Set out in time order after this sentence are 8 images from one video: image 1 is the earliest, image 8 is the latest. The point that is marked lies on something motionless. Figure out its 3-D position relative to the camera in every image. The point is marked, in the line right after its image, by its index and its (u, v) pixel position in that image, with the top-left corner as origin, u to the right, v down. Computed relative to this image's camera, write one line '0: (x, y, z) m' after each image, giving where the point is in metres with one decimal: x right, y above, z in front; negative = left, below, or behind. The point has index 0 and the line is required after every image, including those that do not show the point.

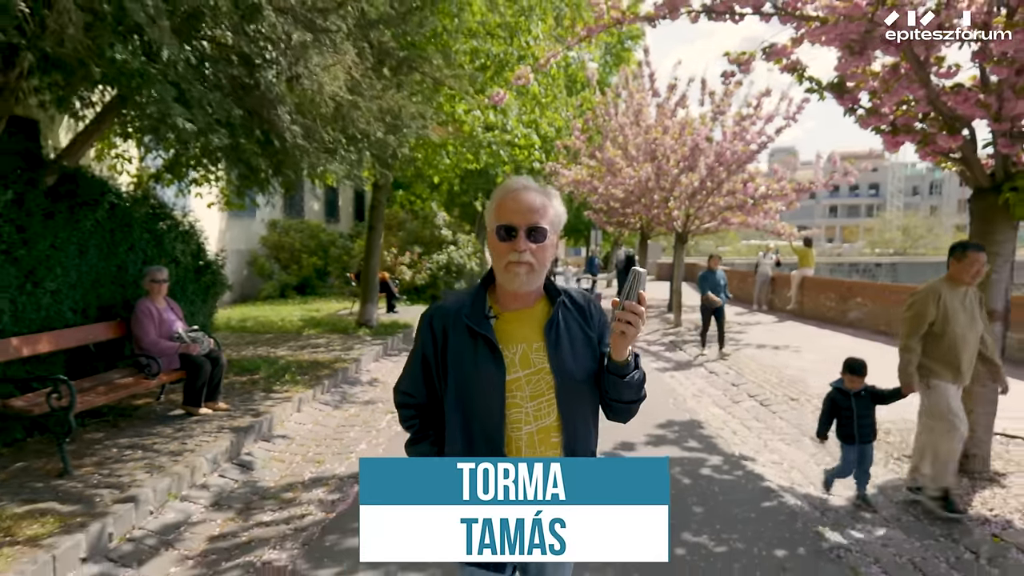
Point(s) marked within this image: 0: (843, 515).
0: (+2.4, -1.6, +4.8) m
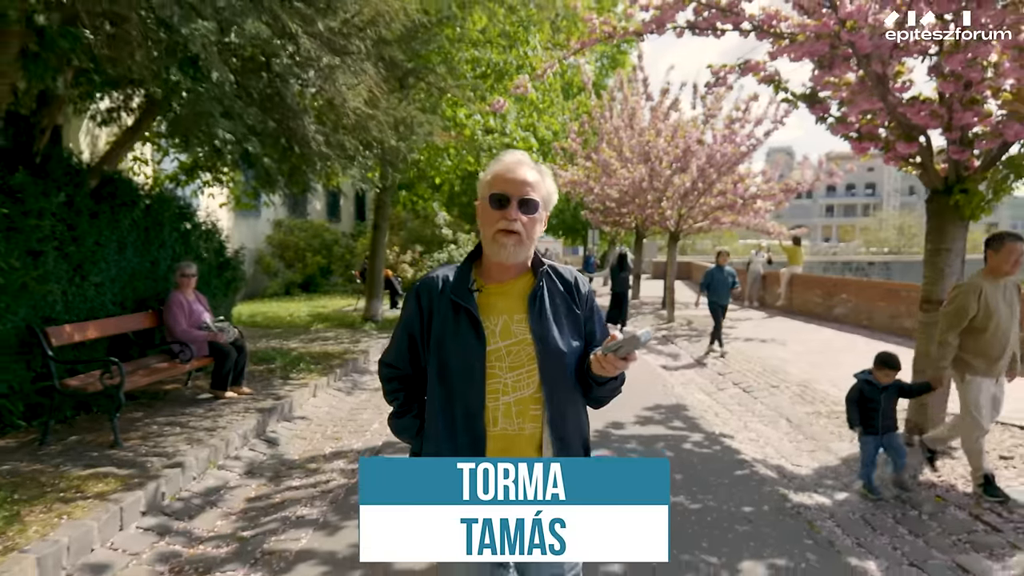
0: (+2.4, -1.6, +5.4) m
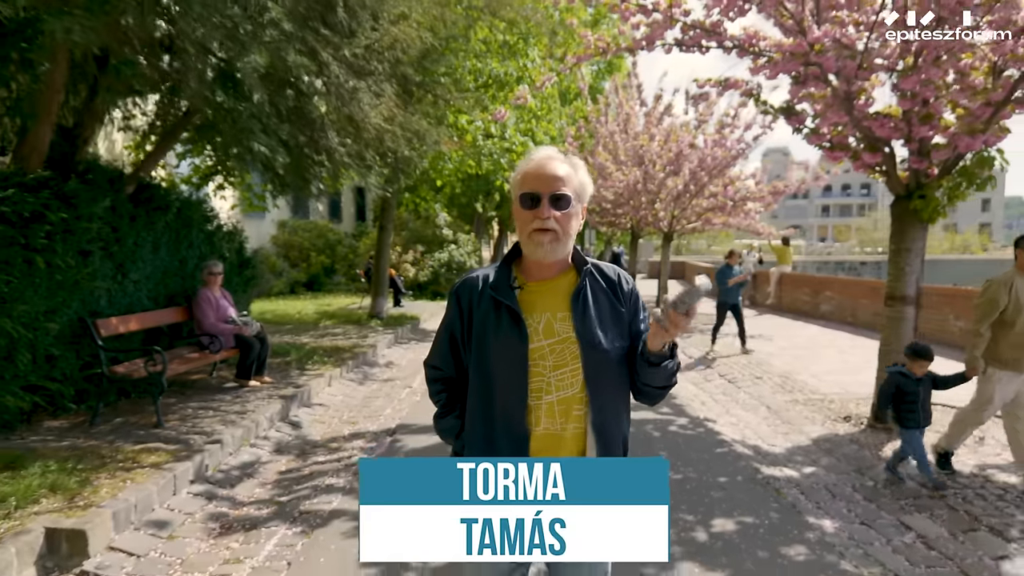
0: (+2.4, -1.5, +6.1) m
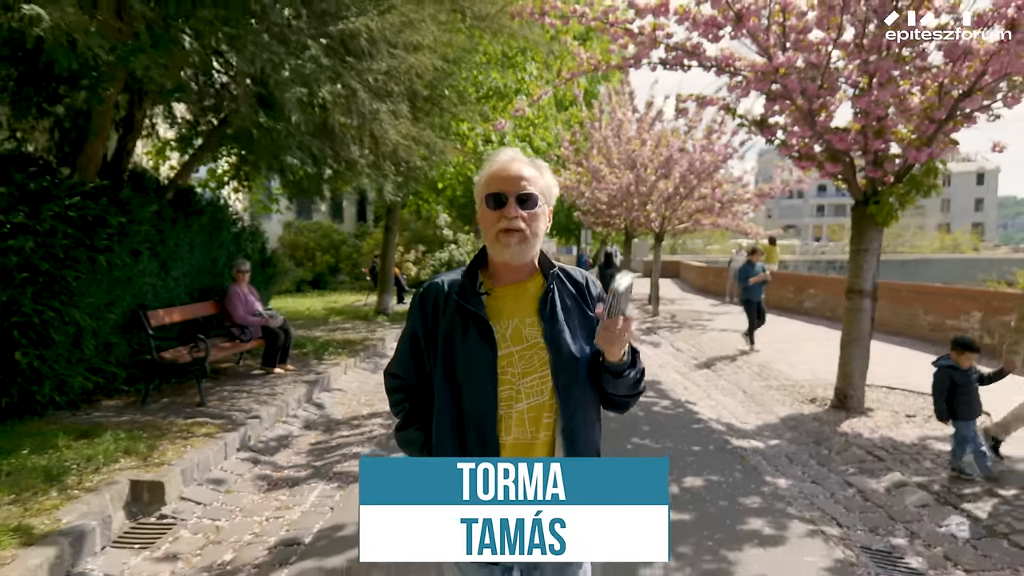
0: (+2.4, -1.5, +6.9) m
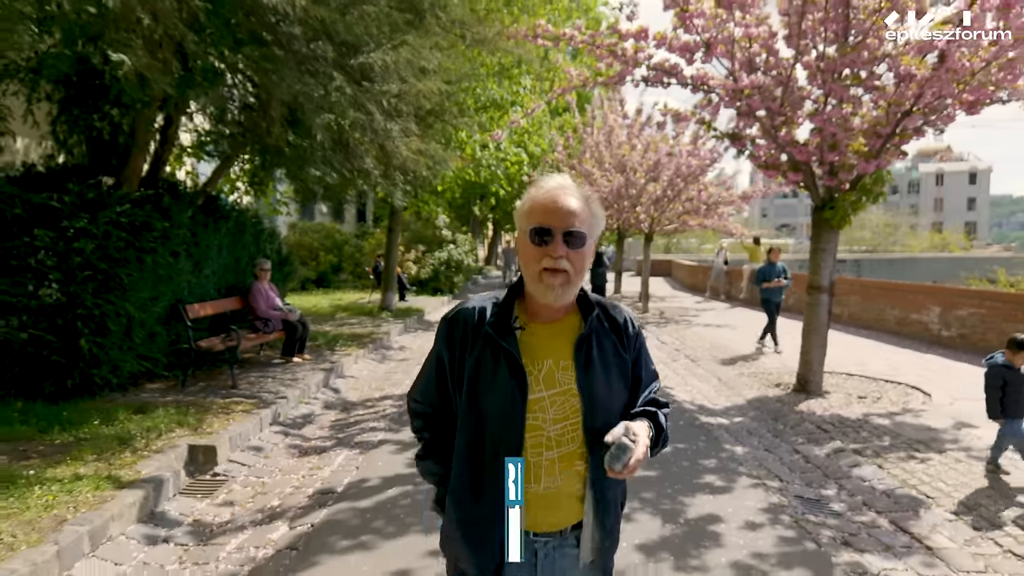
0: (+2.4, -1.4, +7.8) m
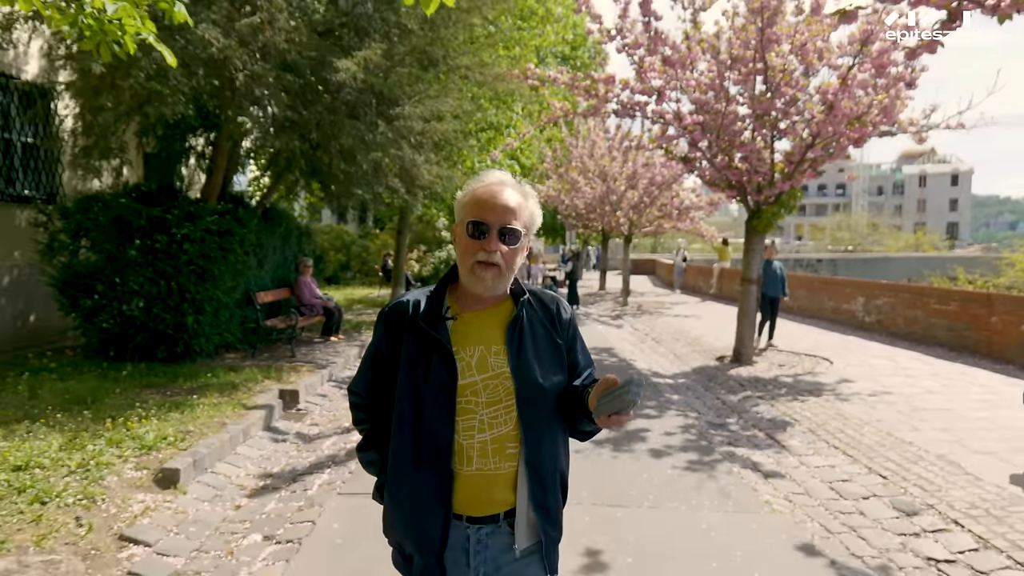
0: (+2.3, -1.3, +10.1) m
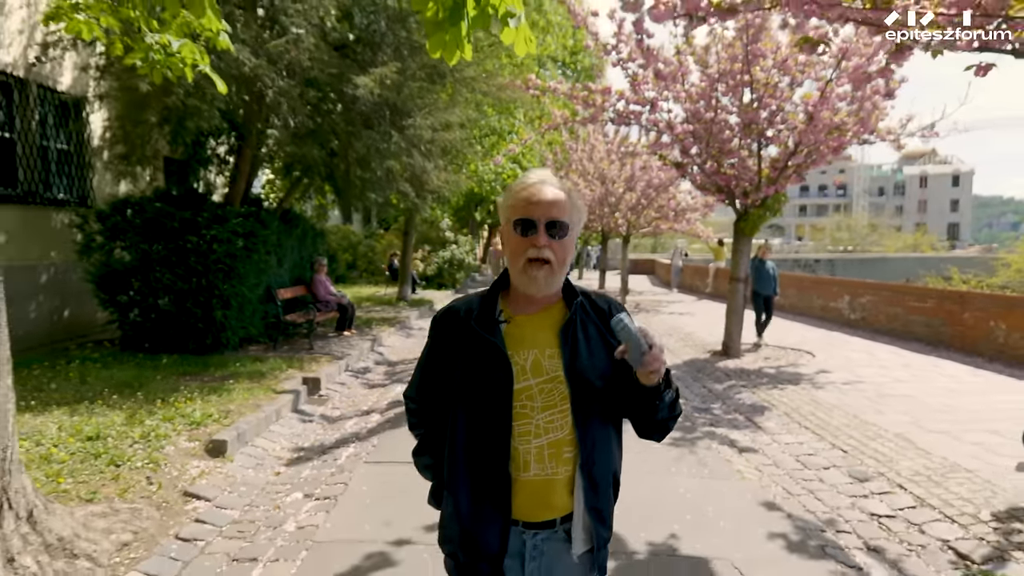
0: (+2.4, -1.3, +10.9) m
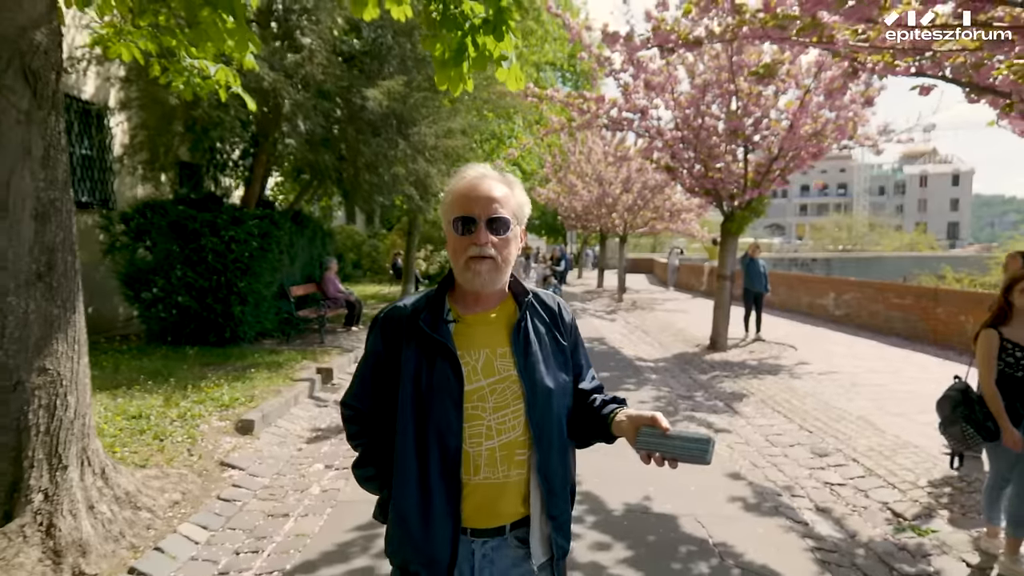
0: (+2.3, -1.2, +11.6) m
